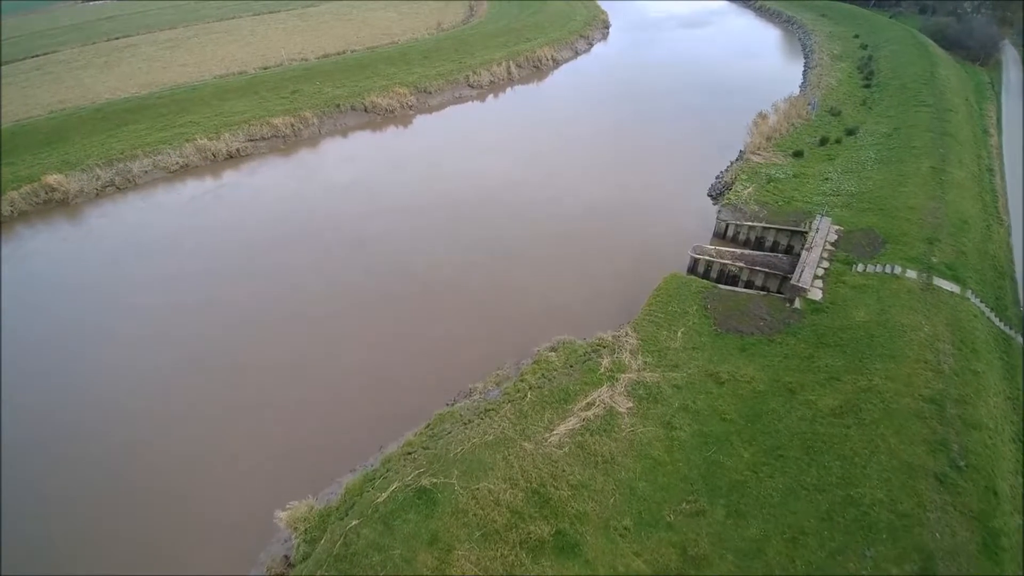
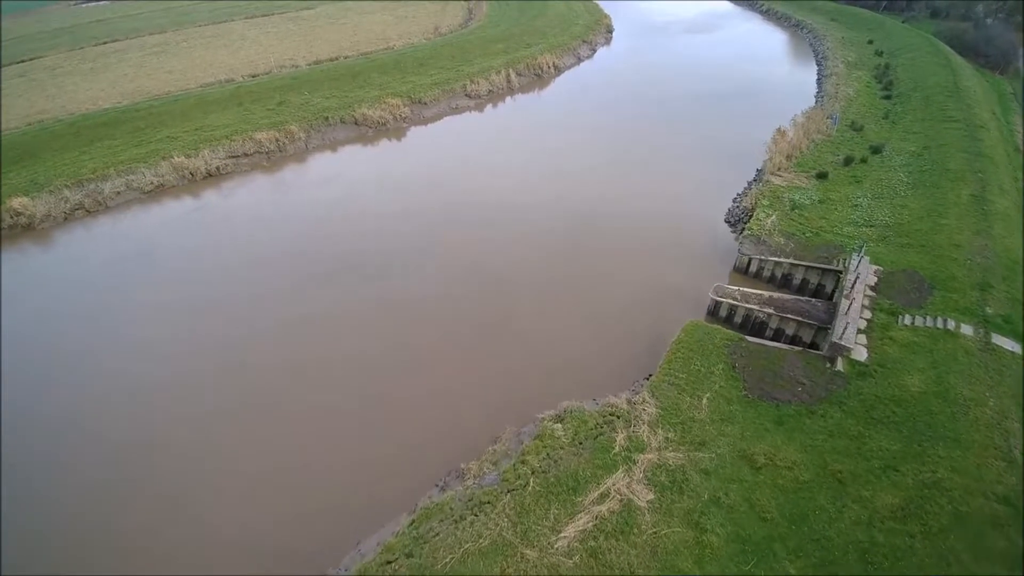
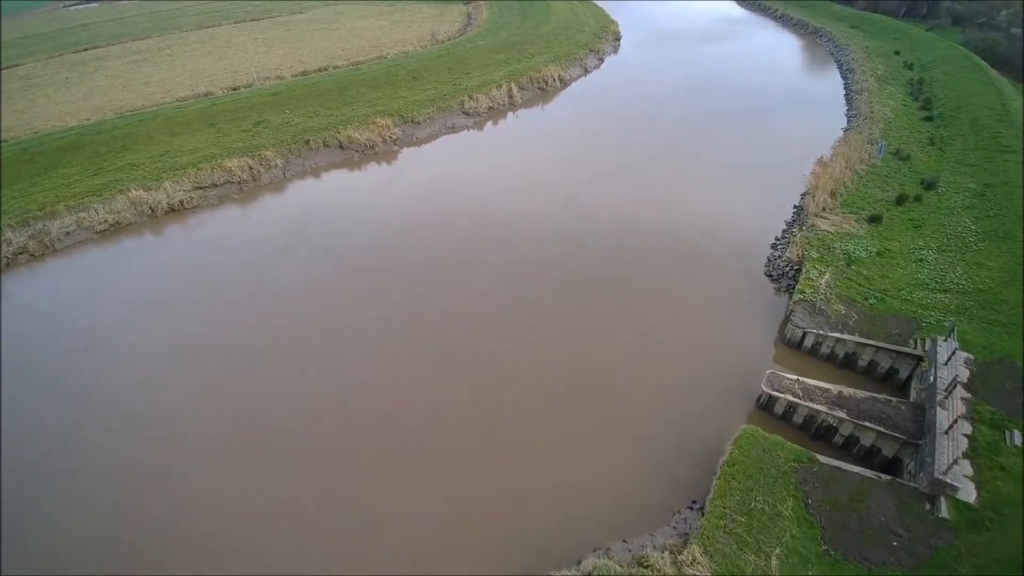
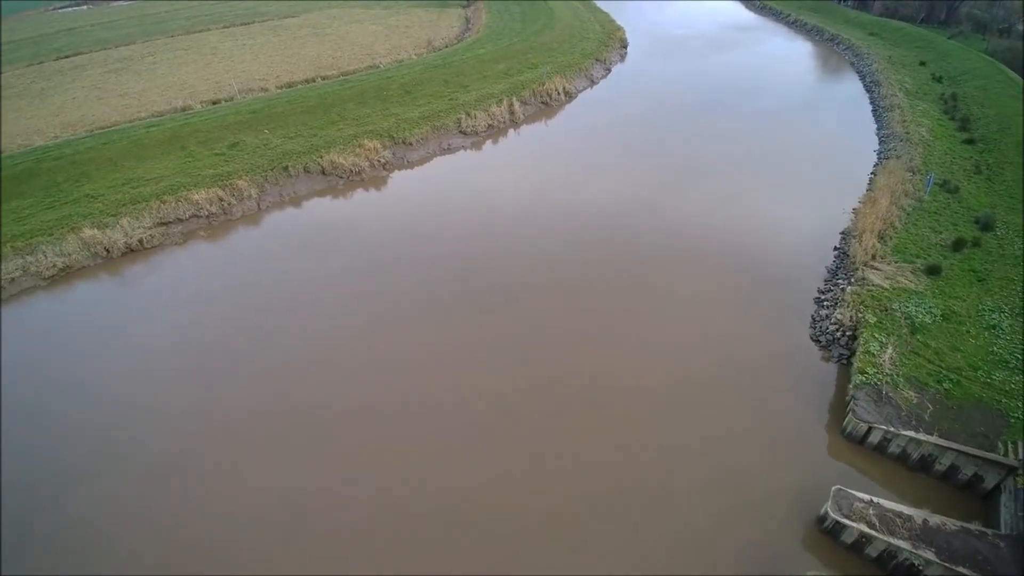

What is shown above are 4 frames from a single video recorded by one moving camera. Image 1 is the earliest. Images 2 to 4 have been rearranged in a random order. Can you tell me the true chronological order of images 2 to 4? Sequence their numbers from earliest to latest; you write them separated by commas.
2, 3, 4
